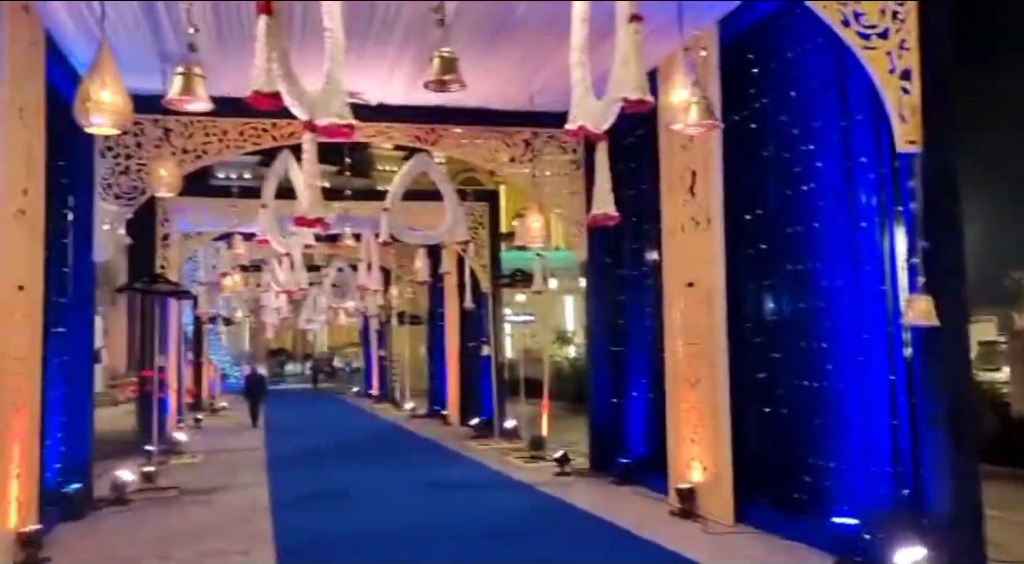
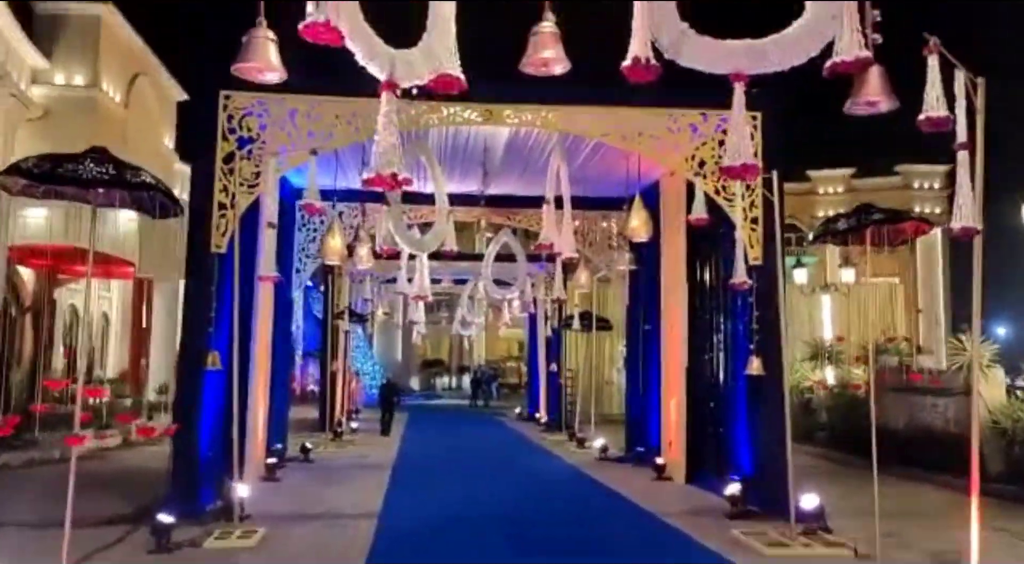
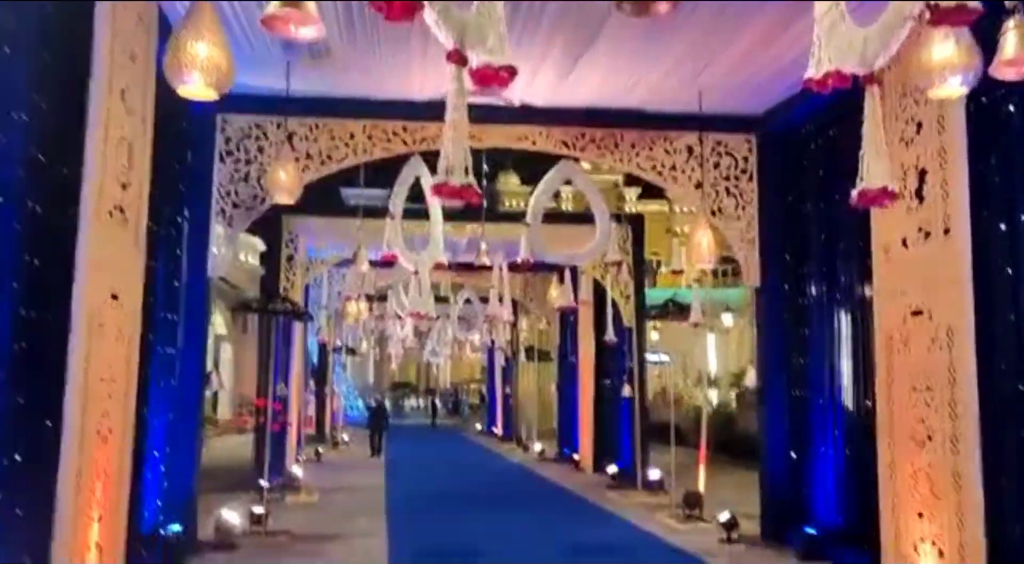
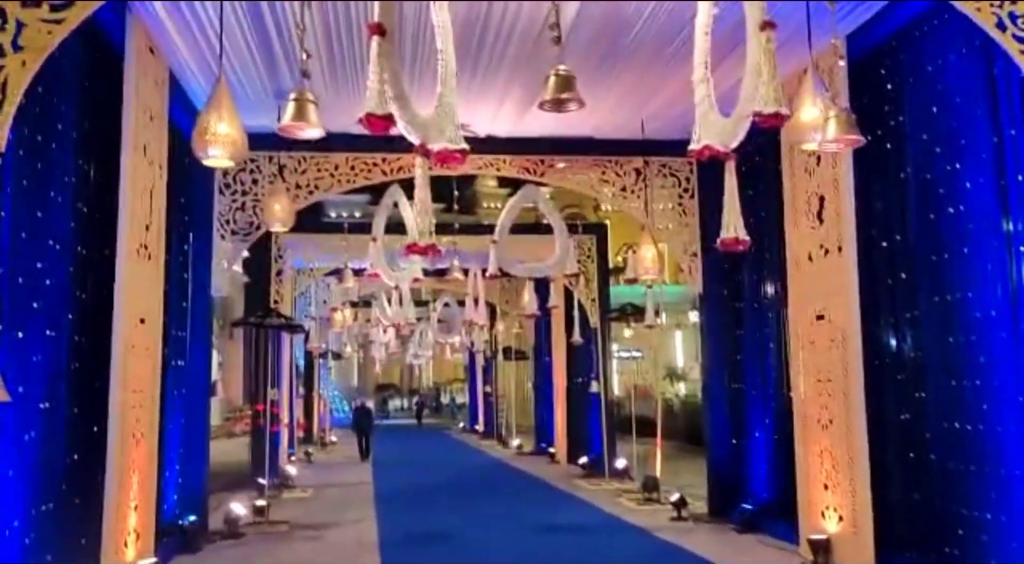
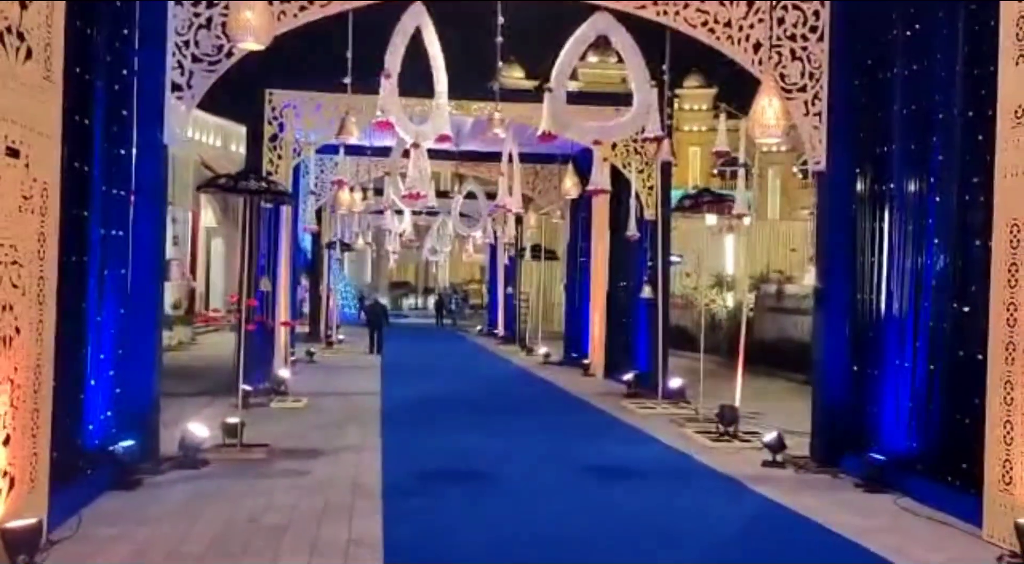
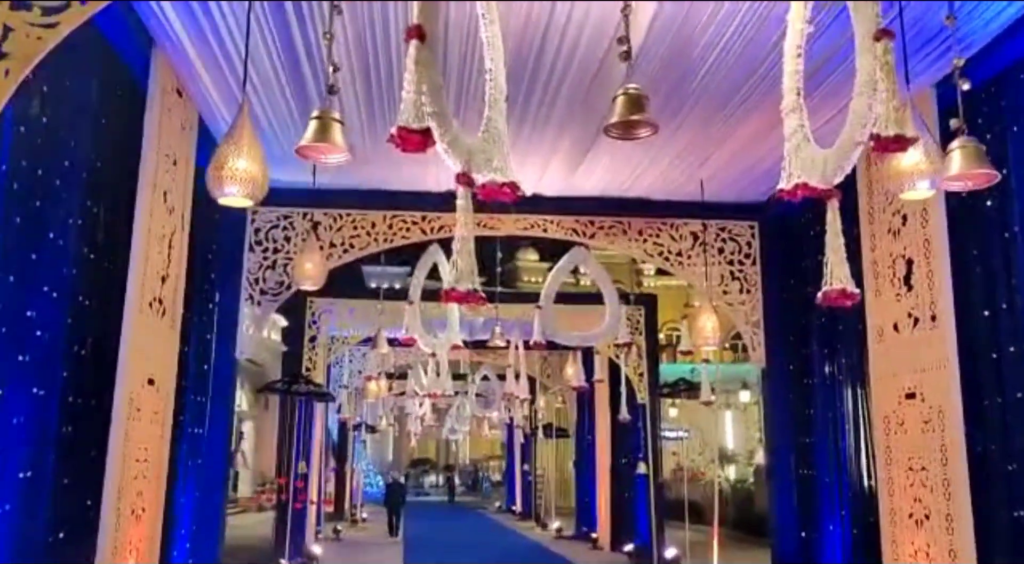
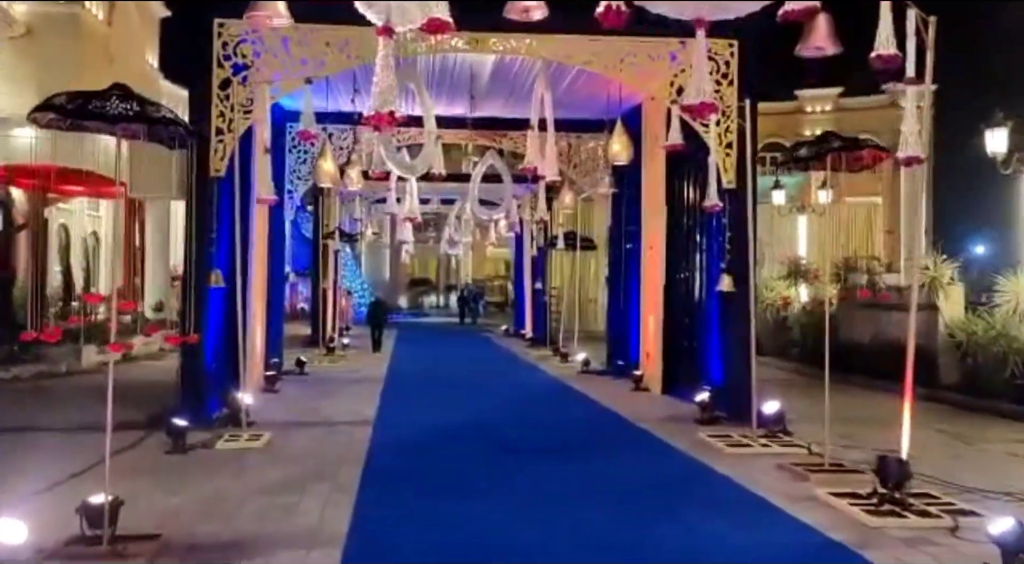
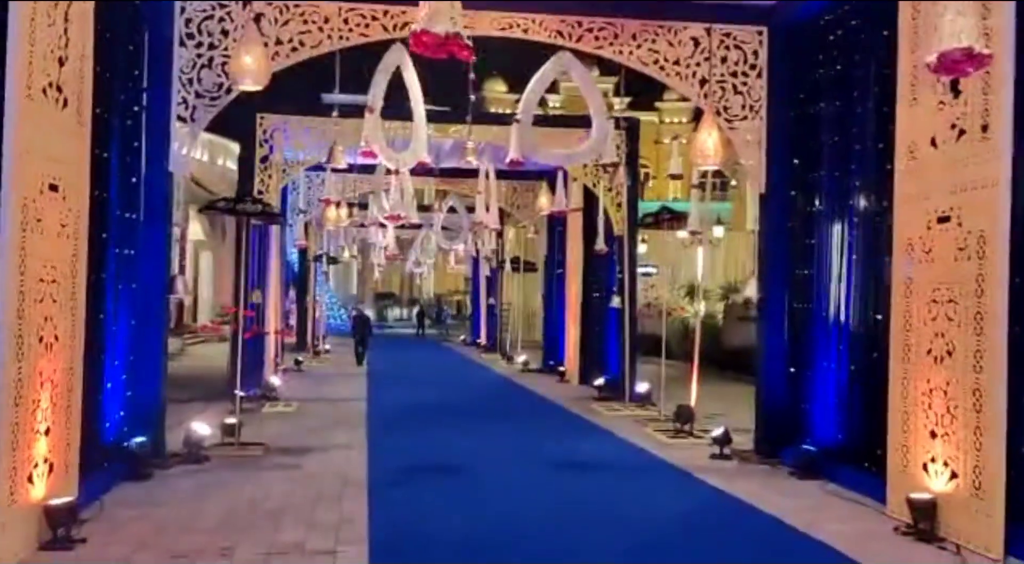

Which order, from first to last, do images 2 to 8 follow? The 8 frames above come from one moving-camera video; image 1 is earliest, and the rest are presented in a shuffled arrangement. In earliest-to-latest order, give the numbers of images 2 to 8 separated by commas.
4, 6, 3, 8, 5, 7, 2
